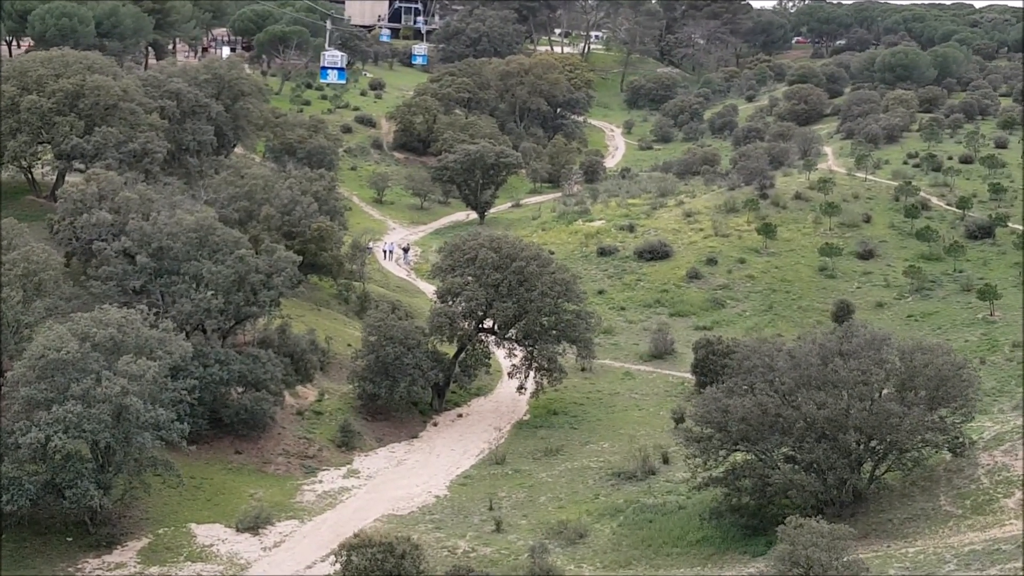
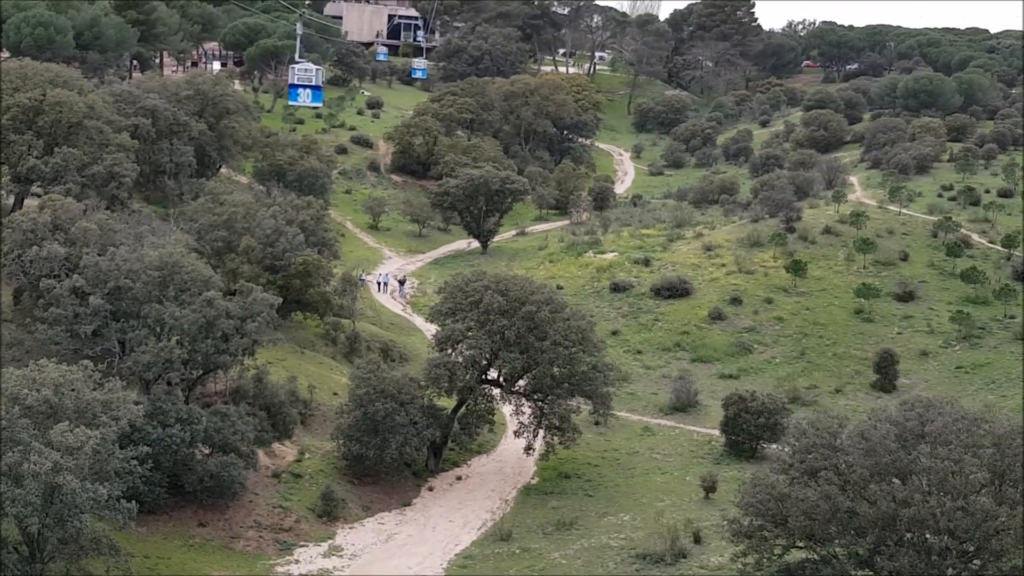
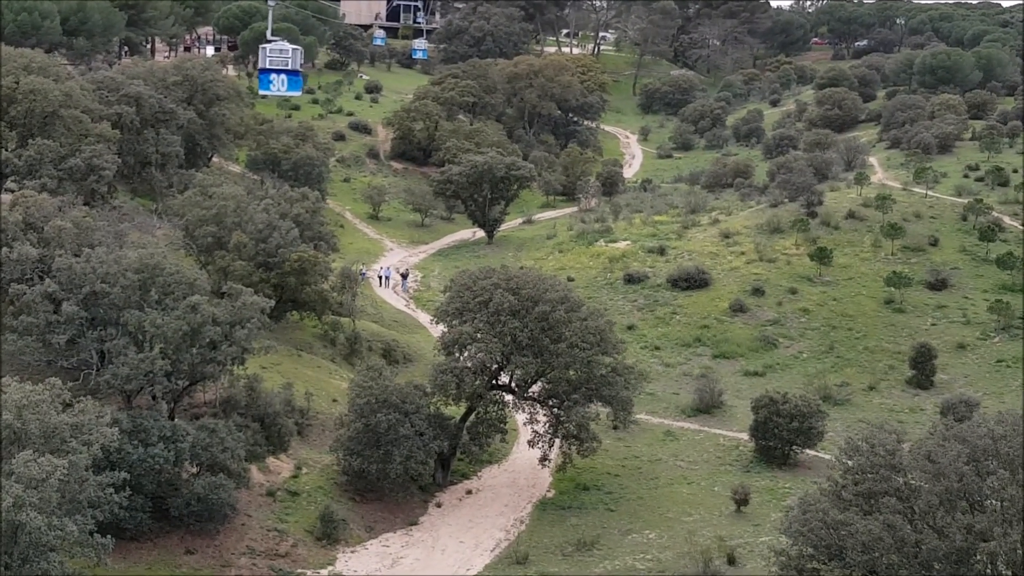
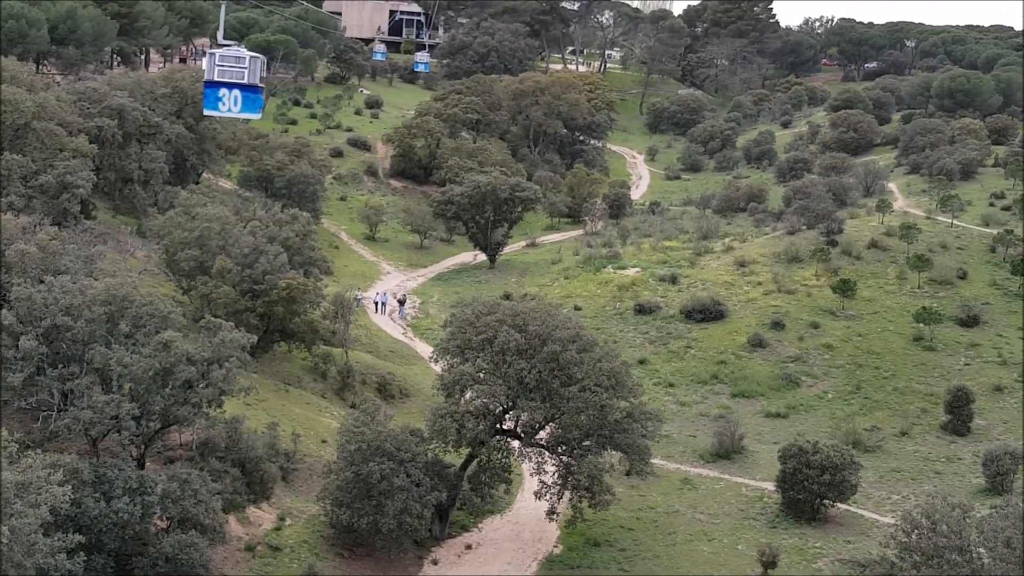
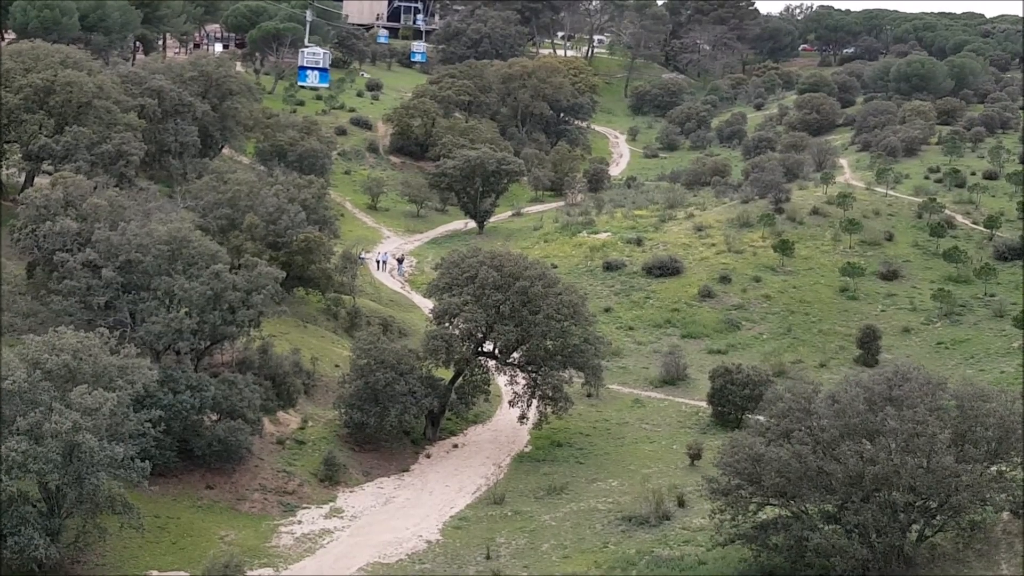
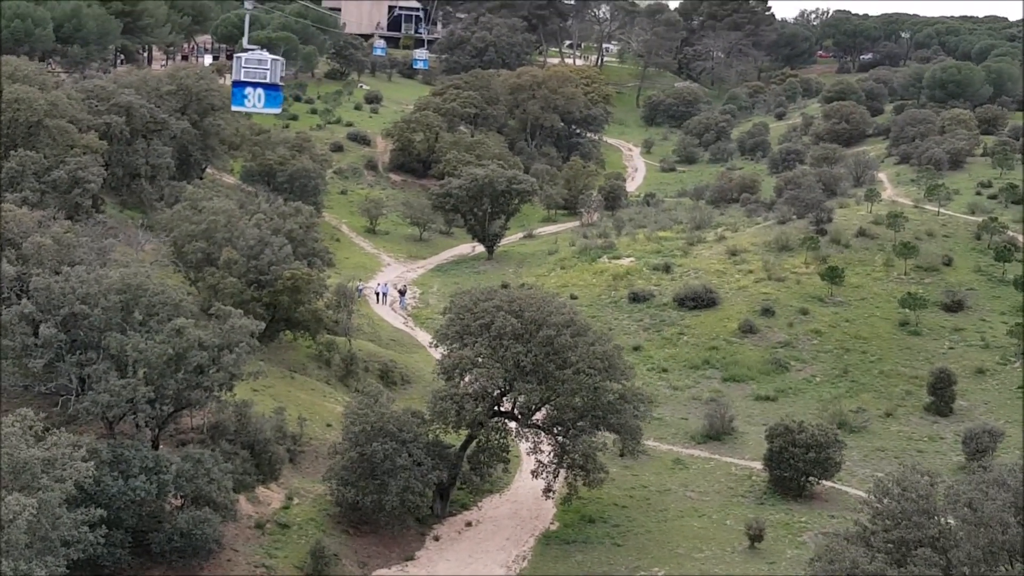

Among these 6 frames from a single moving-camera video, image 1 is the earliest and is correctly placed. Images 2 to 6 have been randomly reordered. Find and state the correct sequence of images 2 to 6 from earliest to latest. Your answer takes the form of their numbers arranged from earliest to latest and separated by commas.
5, 2, 3, 6, 4
